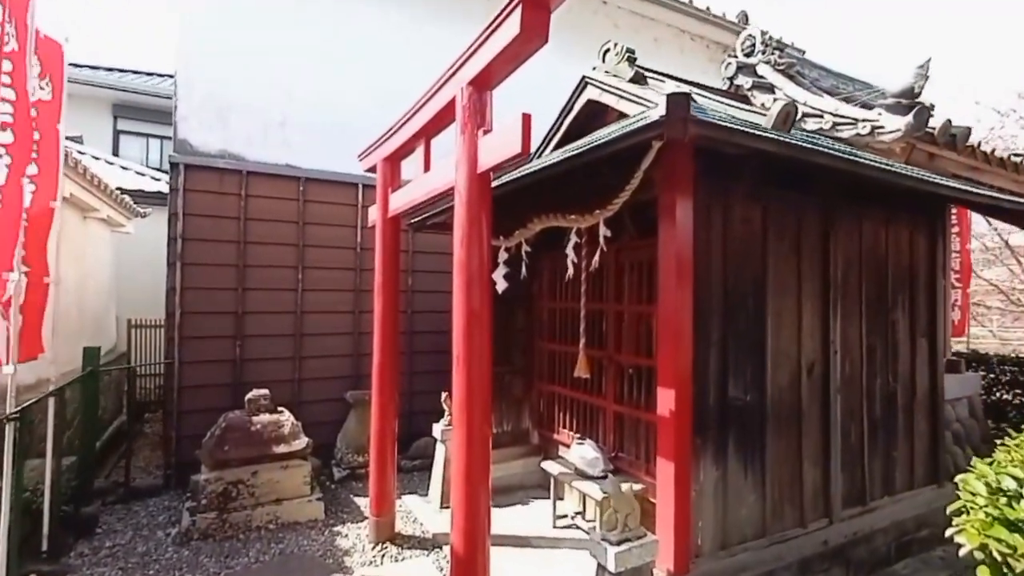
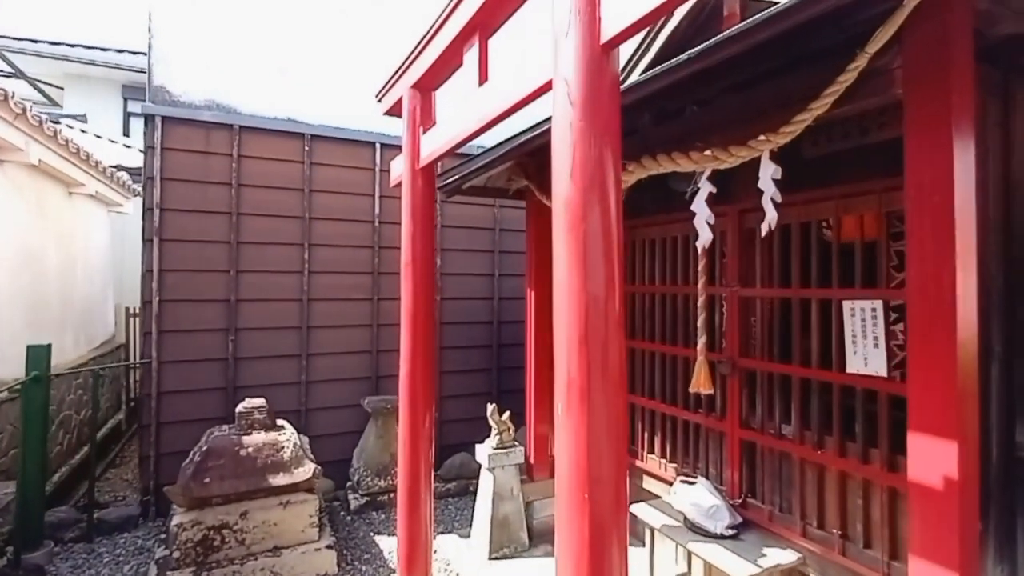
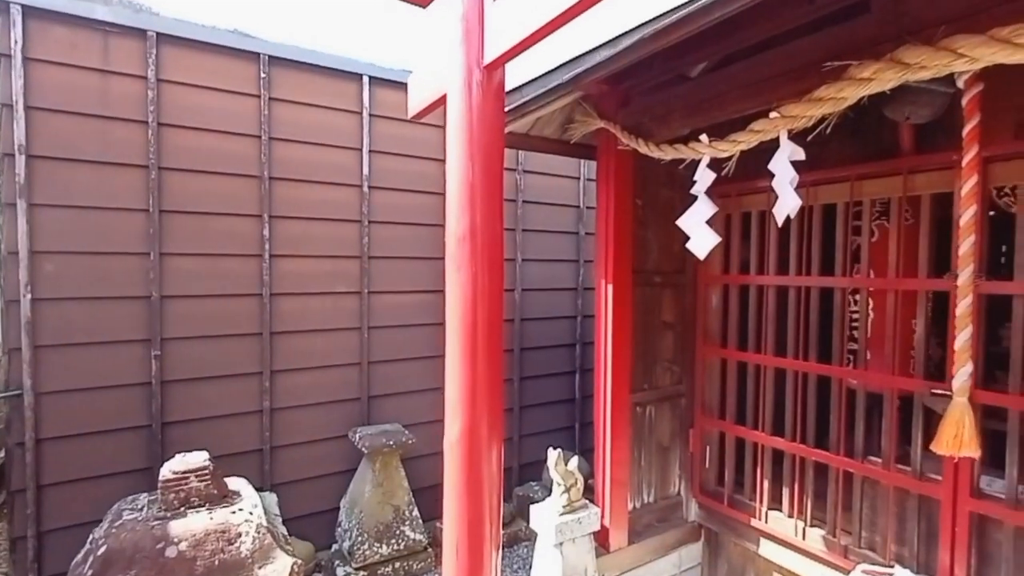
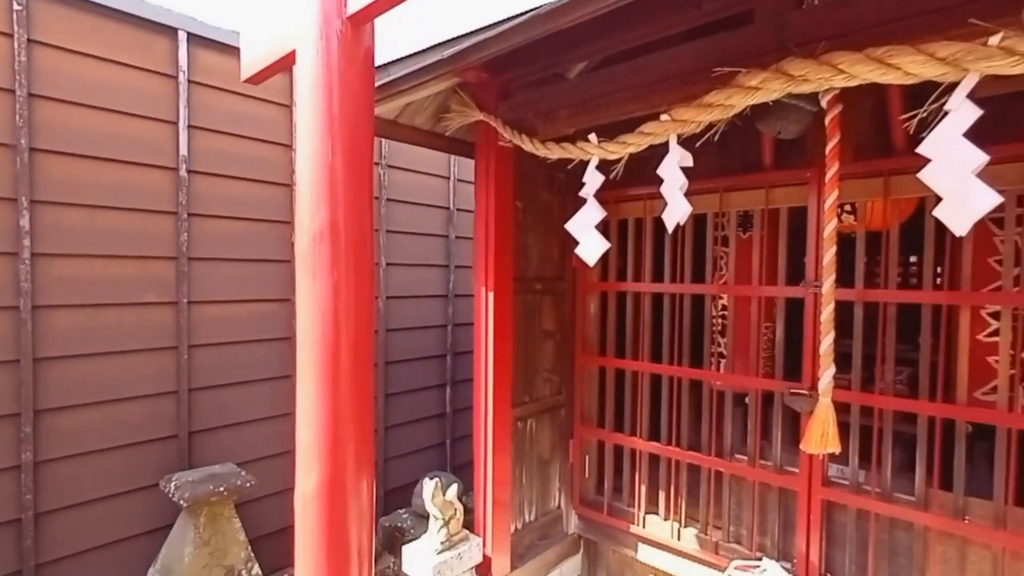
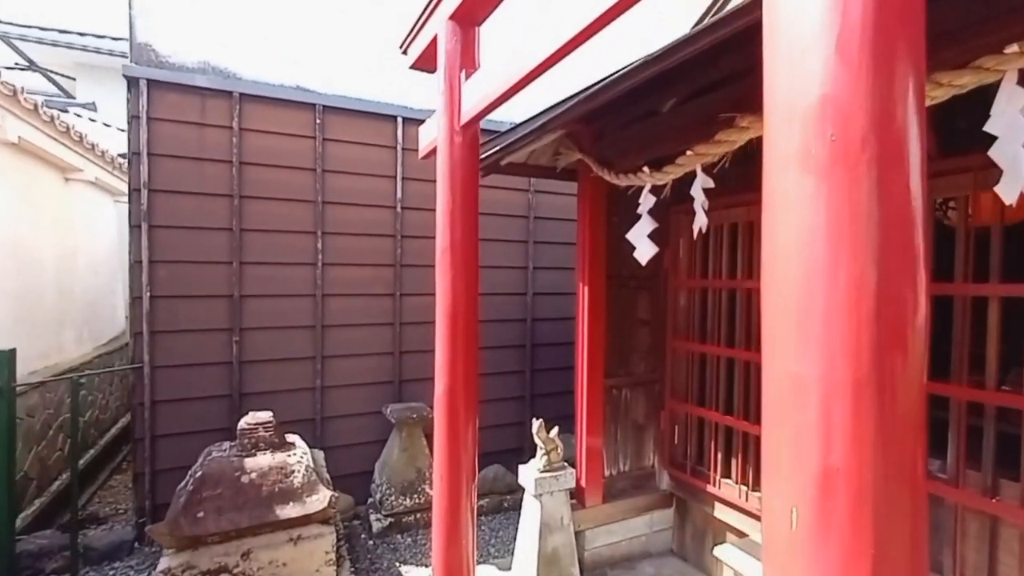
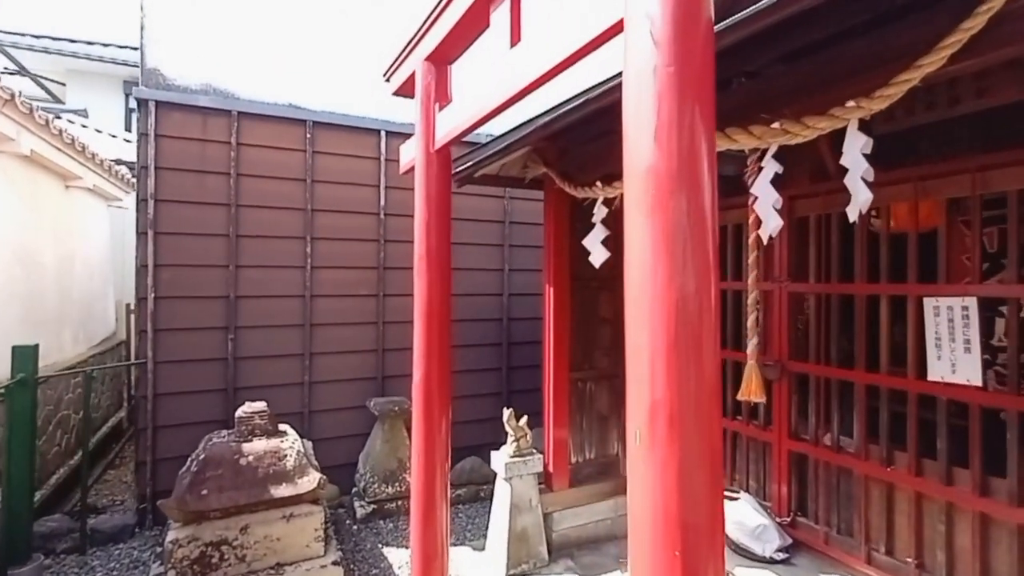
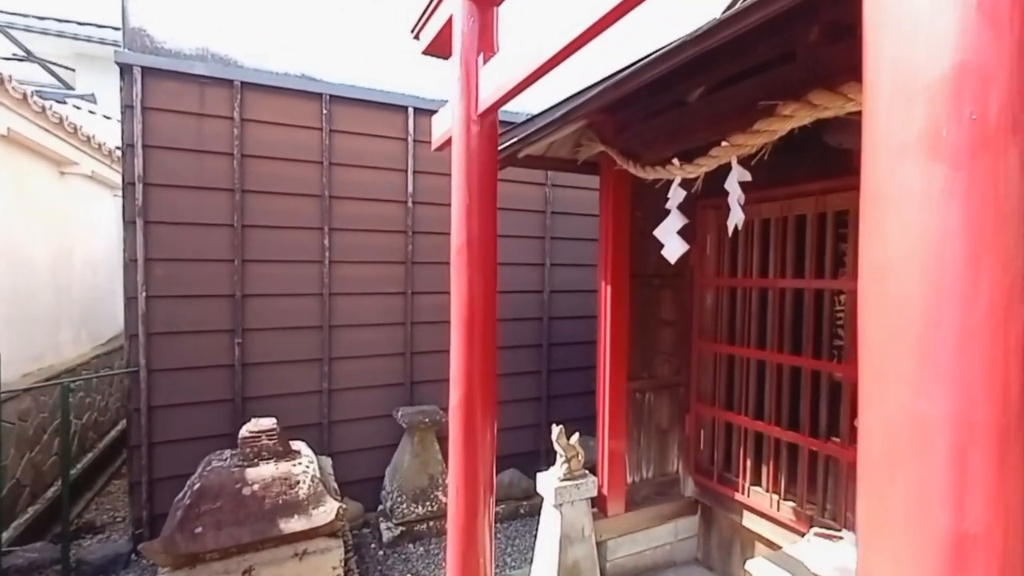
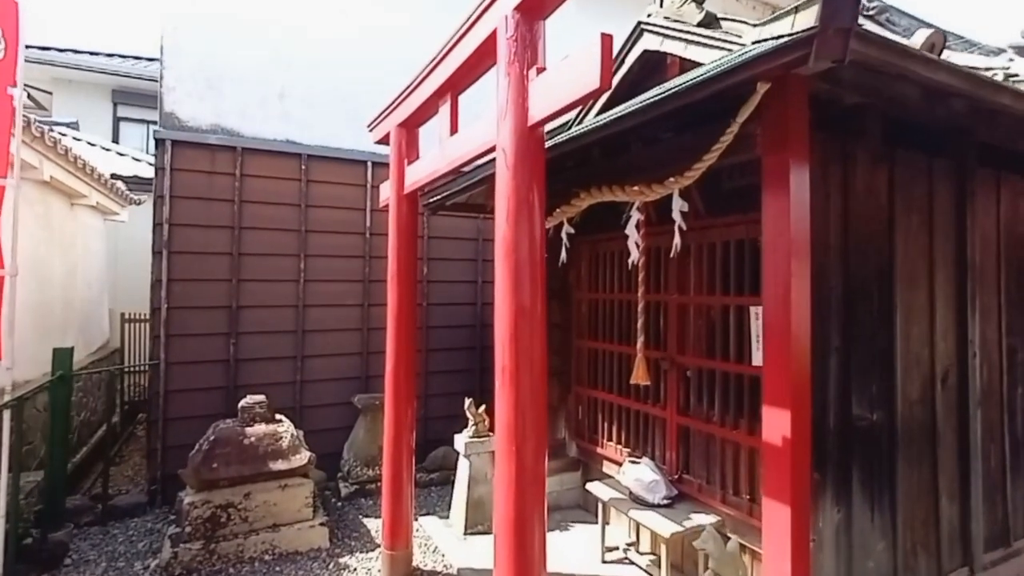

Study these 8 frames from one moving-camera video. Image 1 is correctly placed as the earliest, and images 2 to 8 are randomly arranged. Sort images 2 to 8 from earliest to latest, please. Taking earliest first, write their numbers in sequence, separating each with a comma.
8, 2, 6, 5, 7, 3, 4
